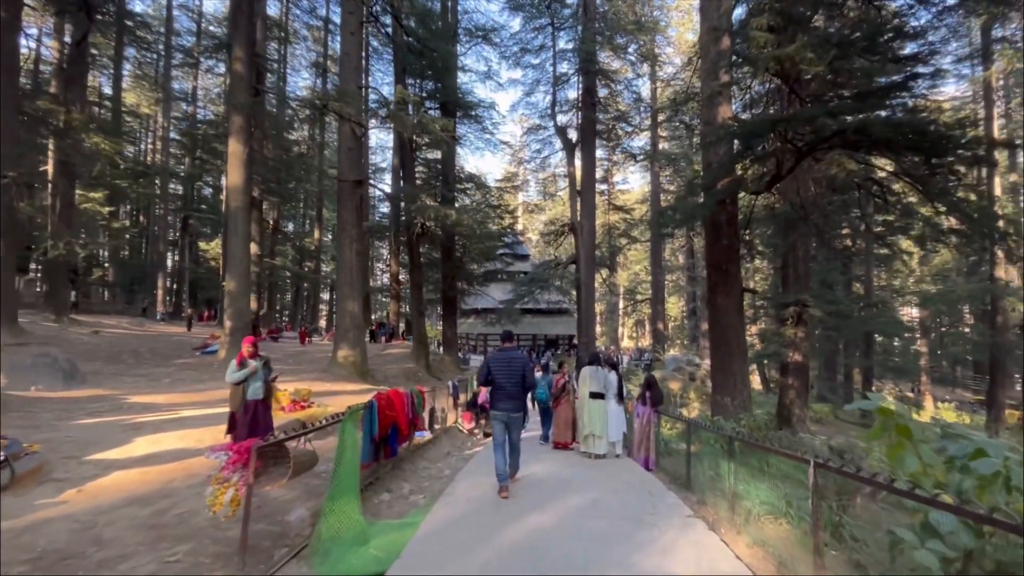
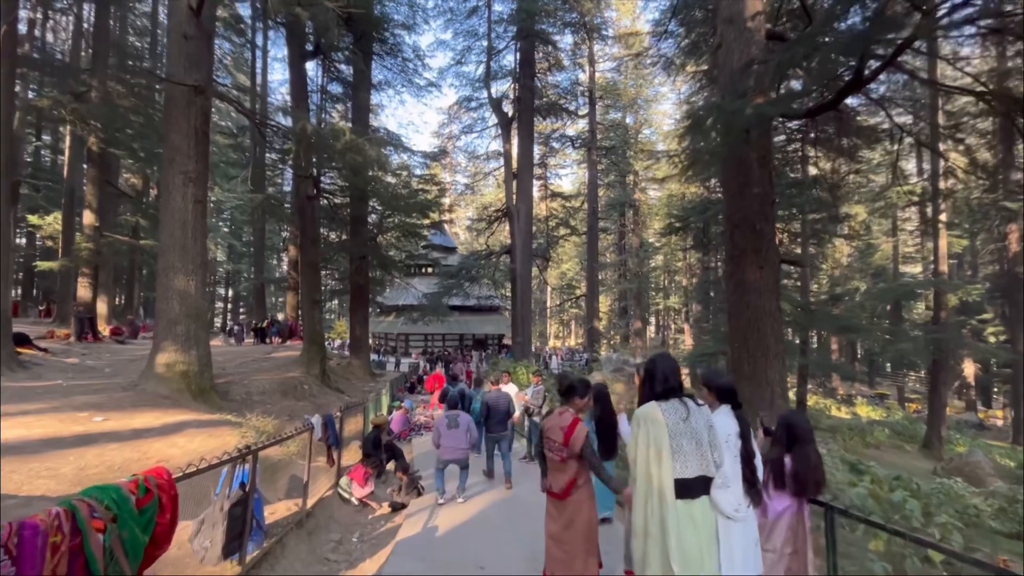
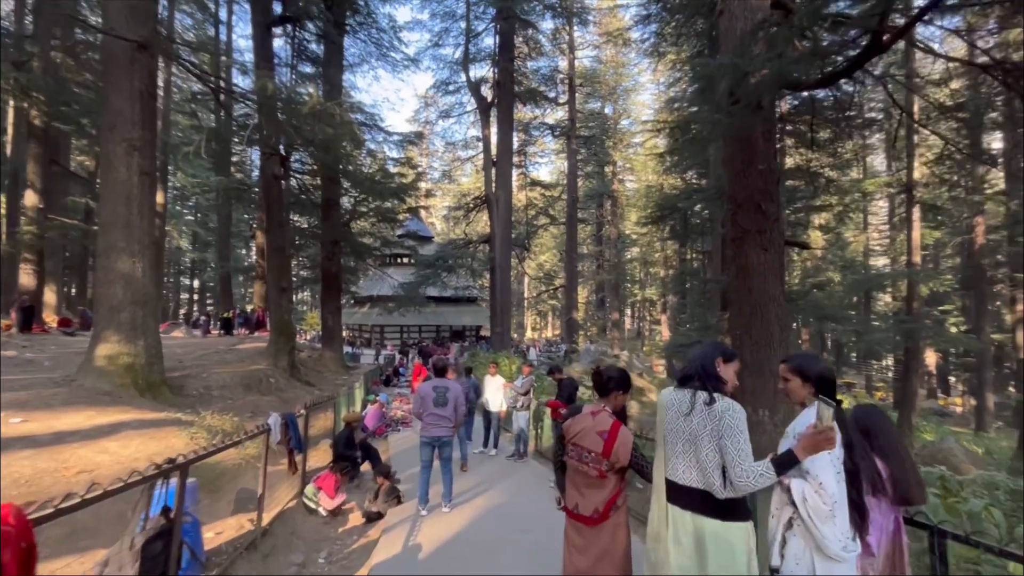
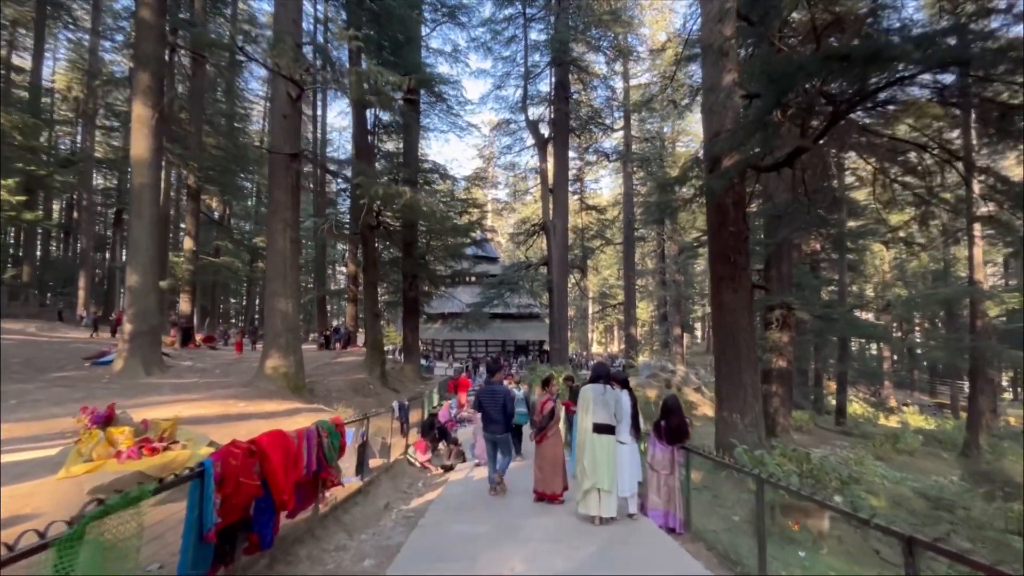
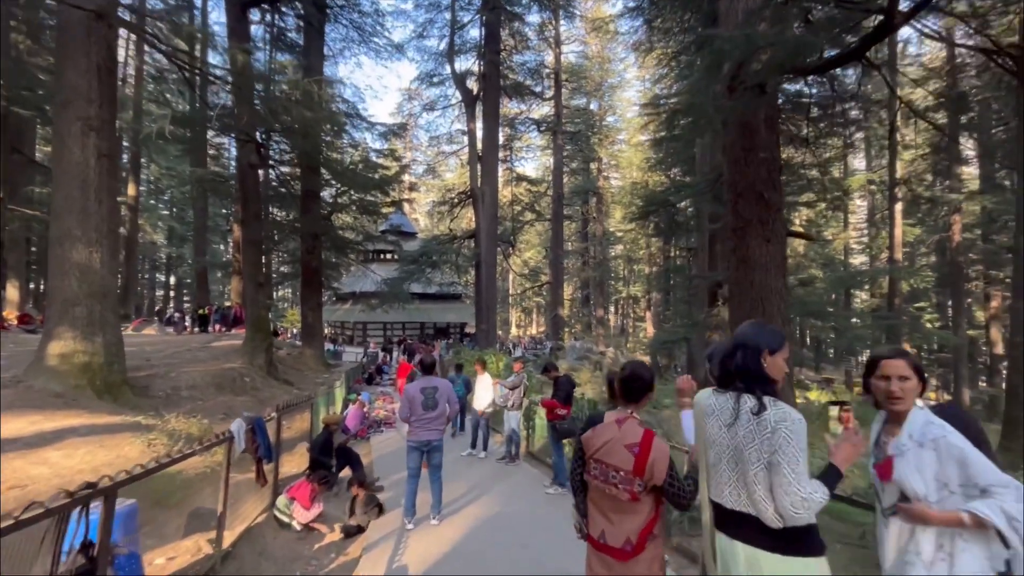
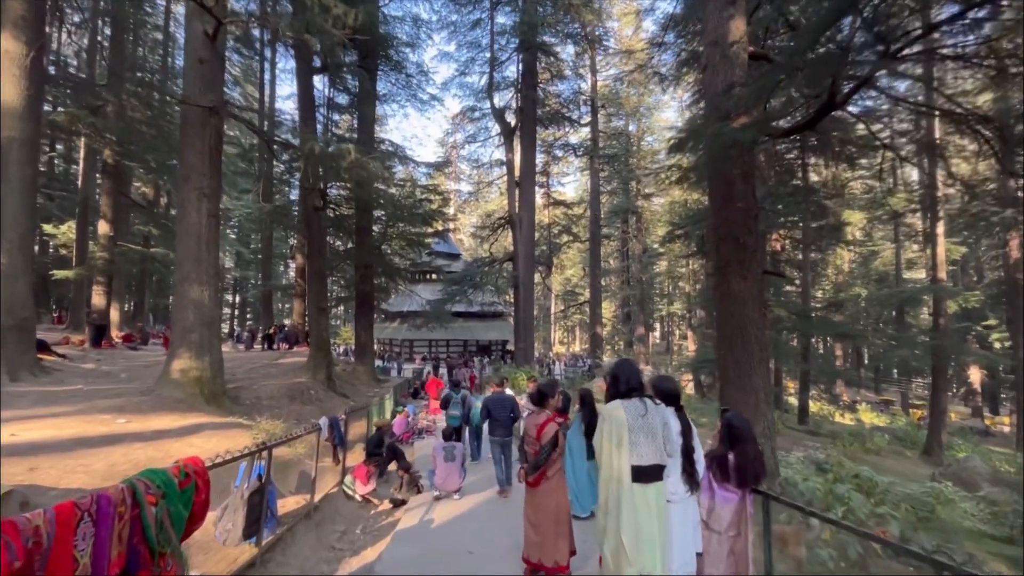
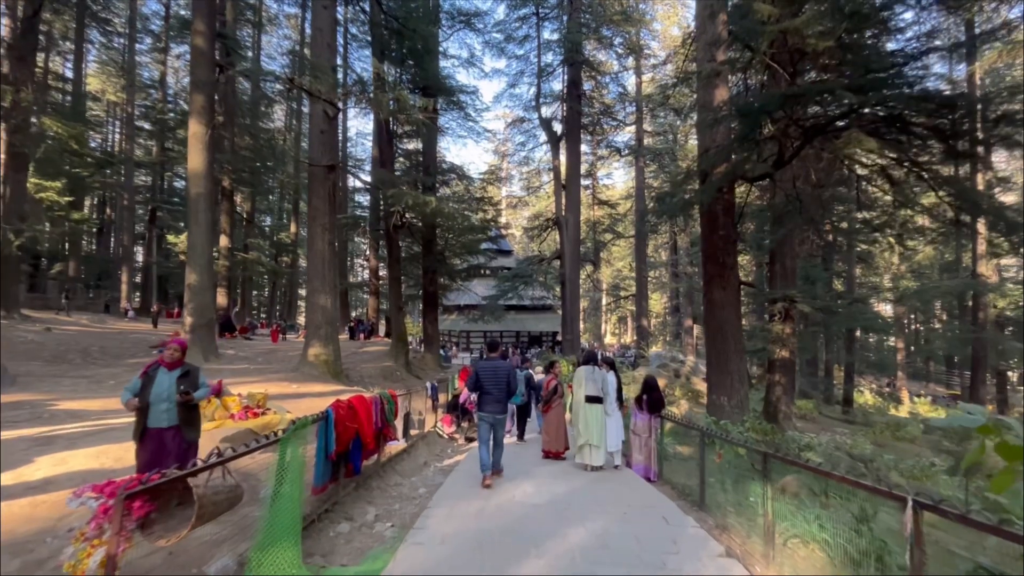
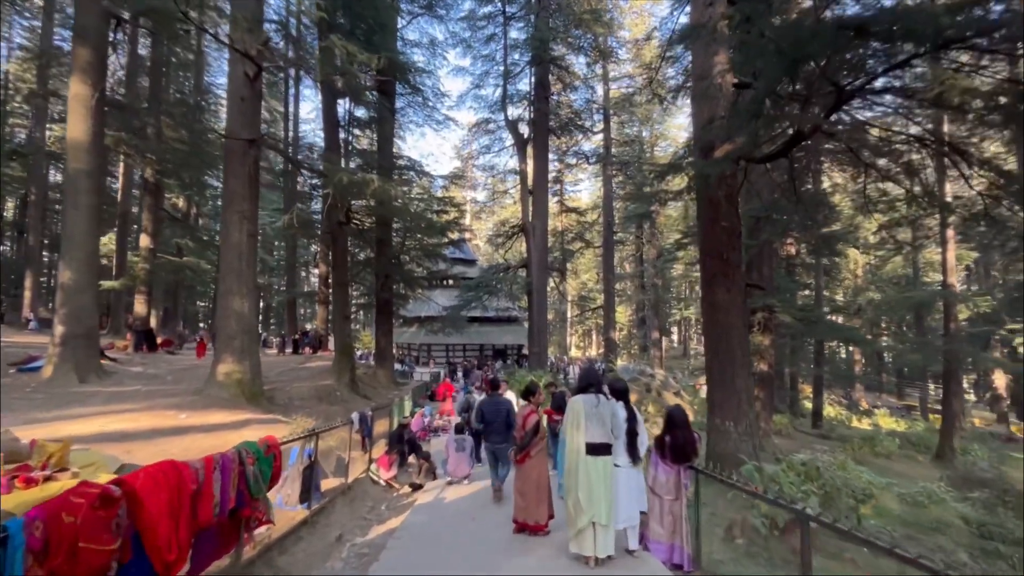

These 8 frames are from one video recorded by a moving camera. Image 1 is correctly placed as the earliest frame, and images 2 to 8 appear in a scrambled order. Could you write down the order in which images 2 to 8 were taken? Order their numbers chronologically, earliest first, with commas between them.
7, 4, 8, 6, 2, 3, 5
